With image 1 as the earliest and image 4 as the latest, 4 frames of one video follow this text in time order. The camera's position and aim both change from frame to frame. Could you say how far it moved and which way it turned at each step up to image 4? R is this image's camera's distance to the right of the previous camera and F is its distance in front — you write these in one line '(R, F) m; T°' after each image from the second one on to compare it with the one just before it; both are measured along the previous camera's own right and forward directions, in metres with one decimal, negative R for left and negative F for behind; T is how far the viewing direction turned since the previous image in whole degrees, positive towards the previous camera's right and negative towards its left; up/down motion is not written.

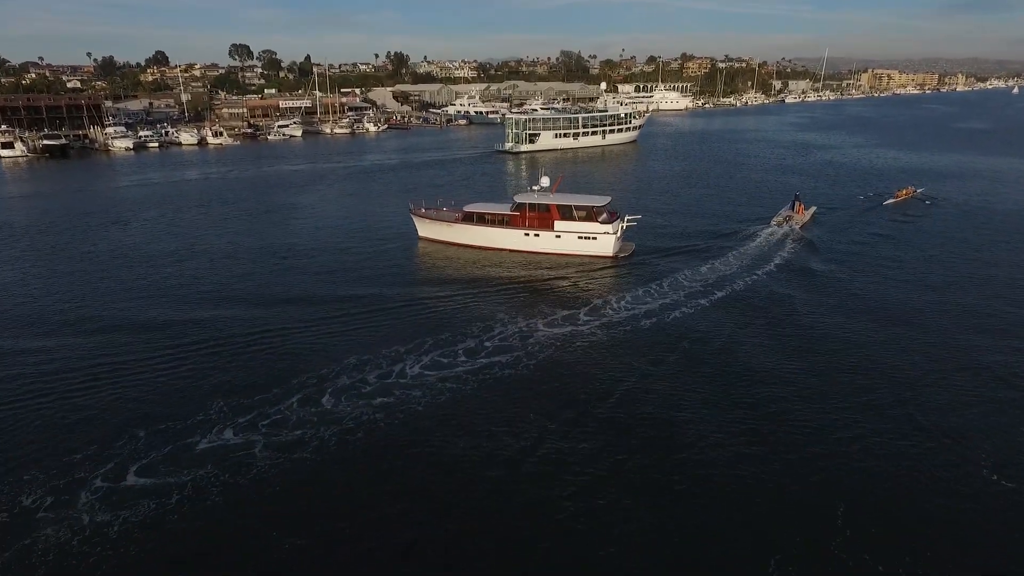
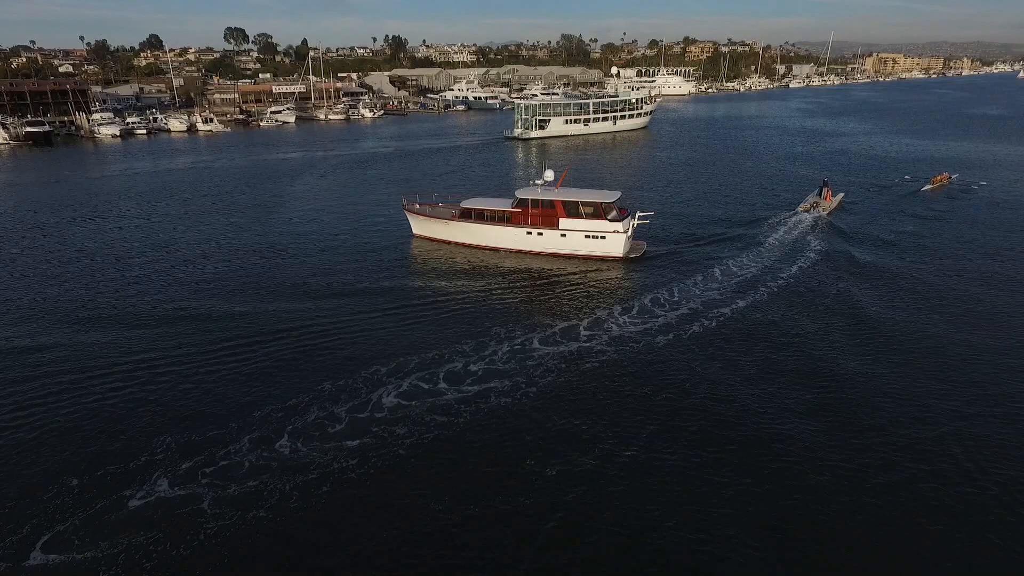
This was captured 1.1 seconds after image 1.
(-0.1, +2.7) m; 0°
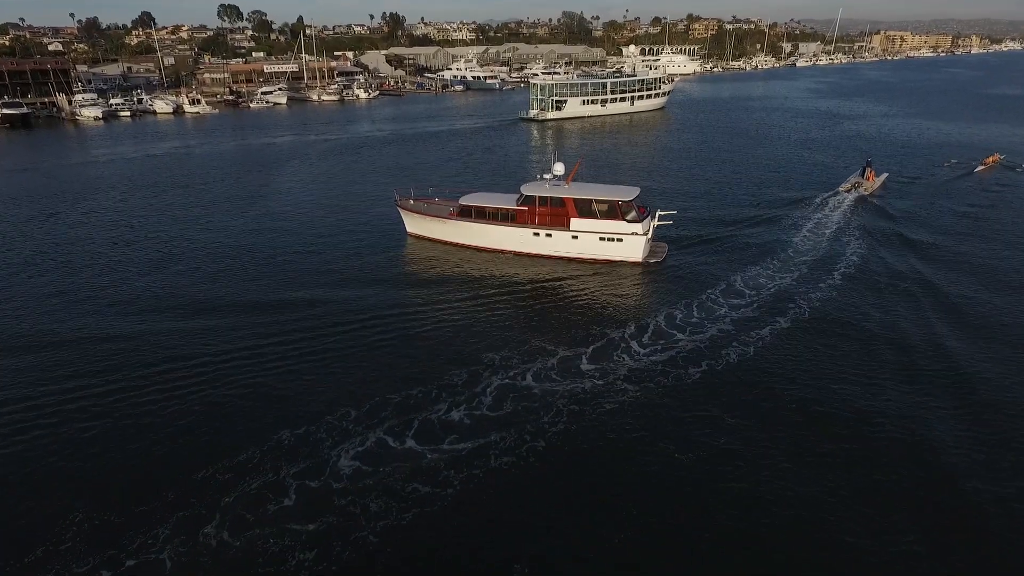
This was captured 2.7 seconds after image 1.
(-0.3, +3.5) m; 0°
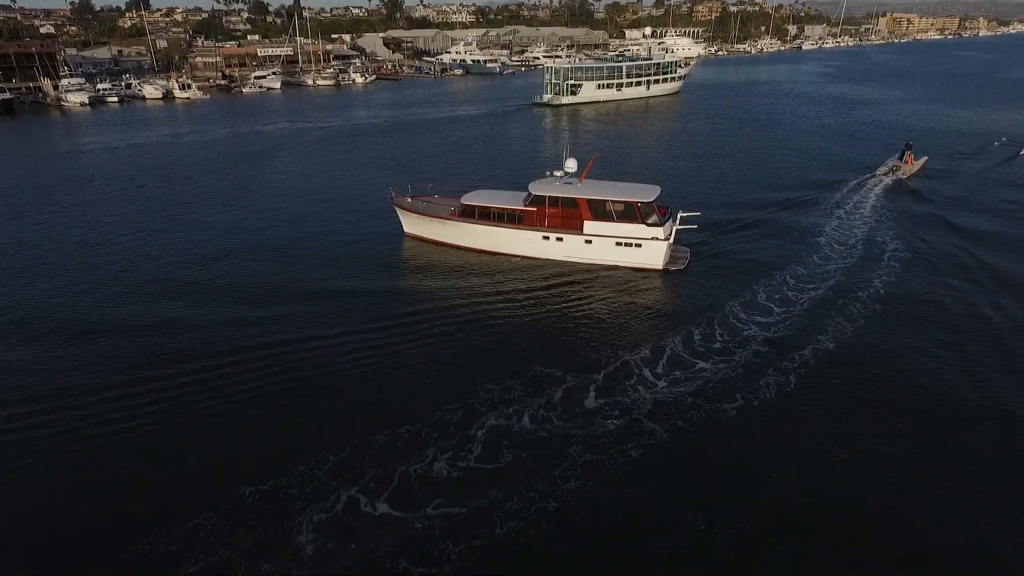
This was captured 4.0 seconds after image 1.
(-0.3, +2.6) m; 0°
